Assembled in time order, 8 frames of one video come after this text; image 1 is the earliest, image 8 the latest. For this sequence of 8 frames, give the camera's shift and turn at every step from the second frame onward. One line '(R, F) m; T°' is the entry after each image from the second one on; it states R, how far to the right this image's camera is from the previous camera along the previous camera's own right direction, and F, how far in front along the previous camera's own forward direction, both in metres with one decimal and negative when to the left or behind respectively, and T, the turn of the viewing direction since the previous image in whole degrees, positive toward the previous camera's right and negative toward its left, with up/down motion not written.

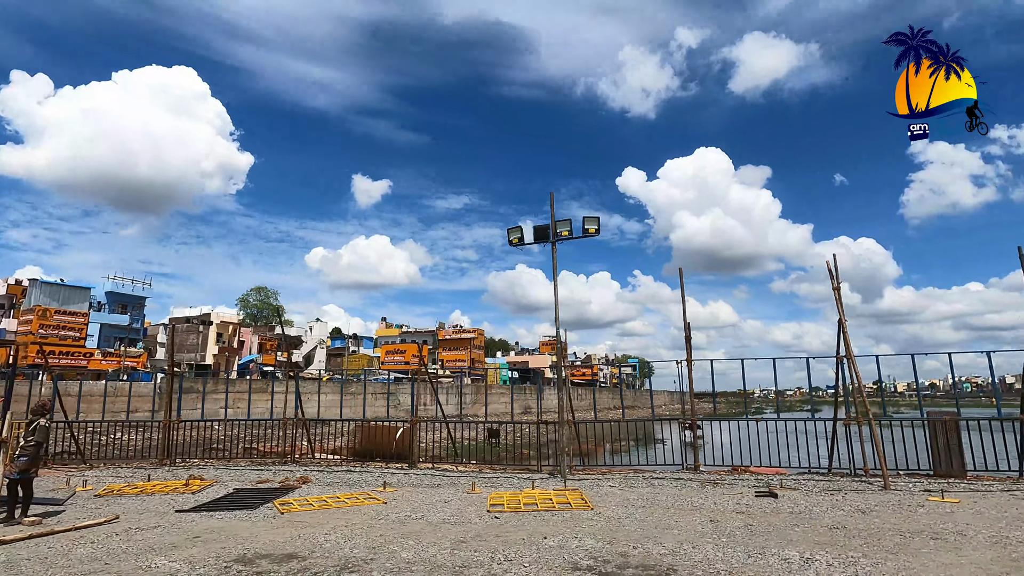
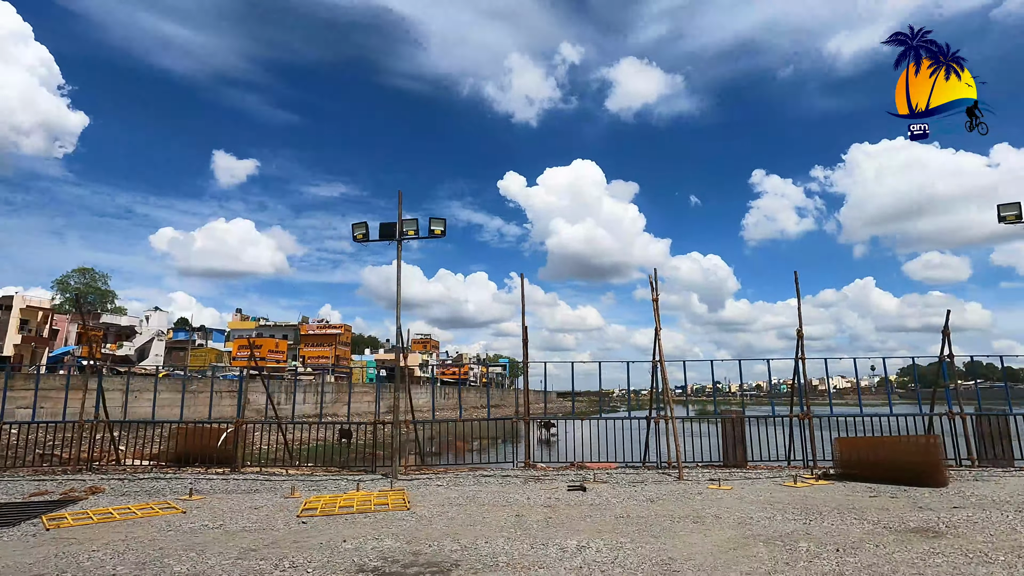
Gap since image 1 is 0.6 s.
(+0.8, -0.2) m; +13°
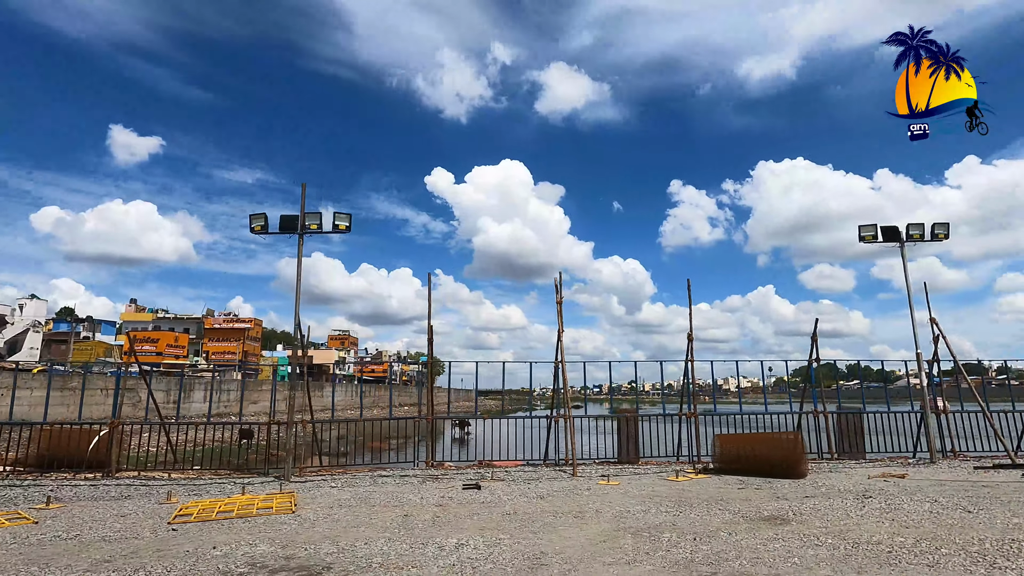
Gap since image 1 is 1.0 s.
(+0.4, -0.1) m; +8°
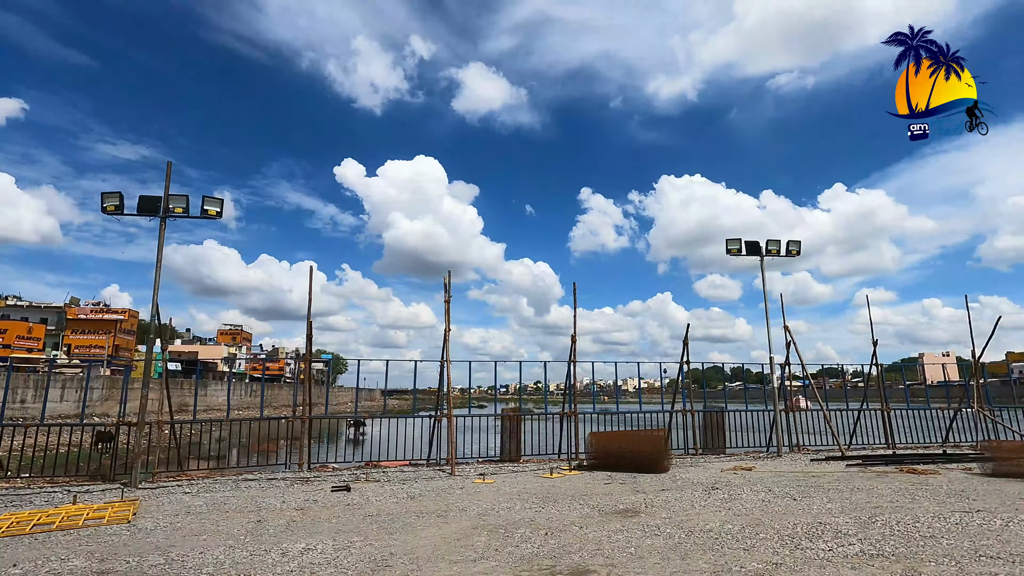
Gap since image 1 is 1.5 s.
(+0.6, 0.0) m; +9°
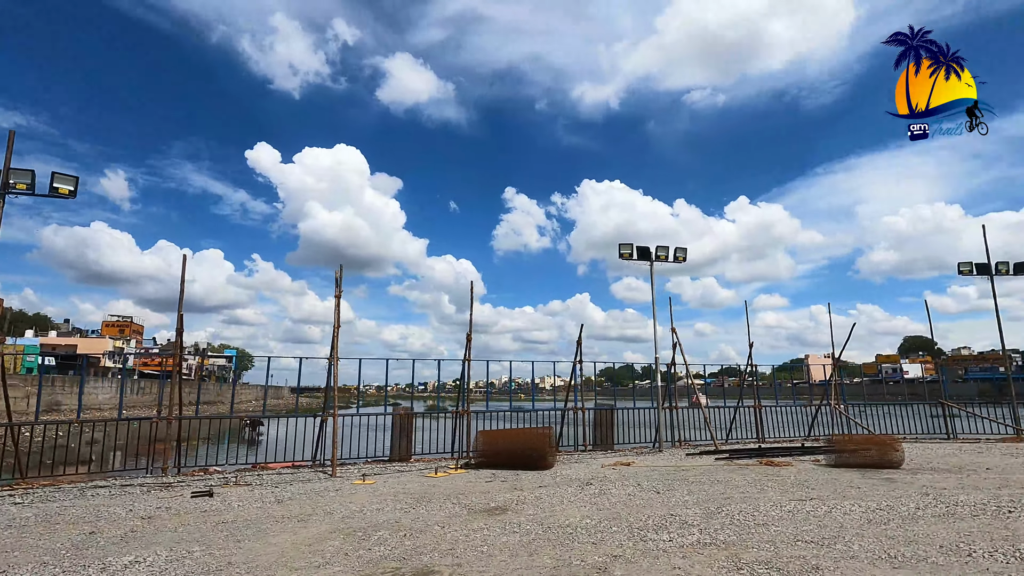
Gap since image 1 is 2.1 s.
(+0.7, 0.0) m; +8°
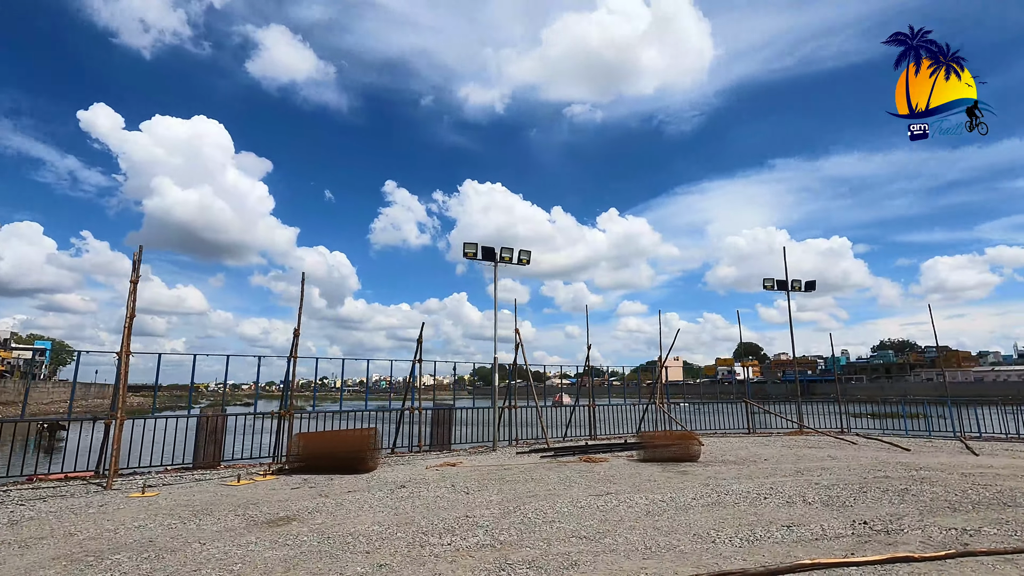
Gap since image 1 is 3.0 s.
(+1.0, +0.1) m; +13°
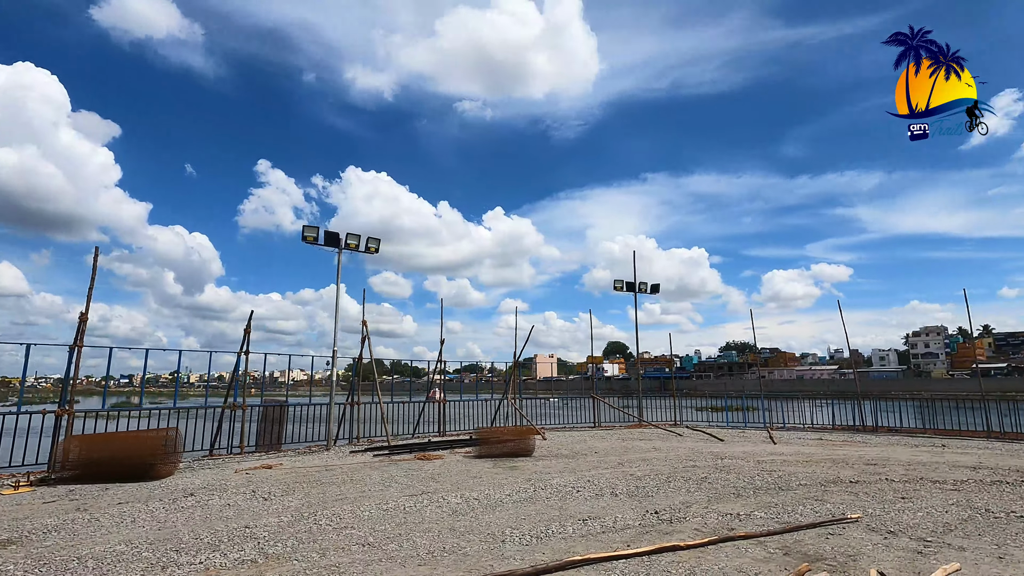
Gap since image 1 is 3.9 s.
(+1.0, +0.3) m; +12°
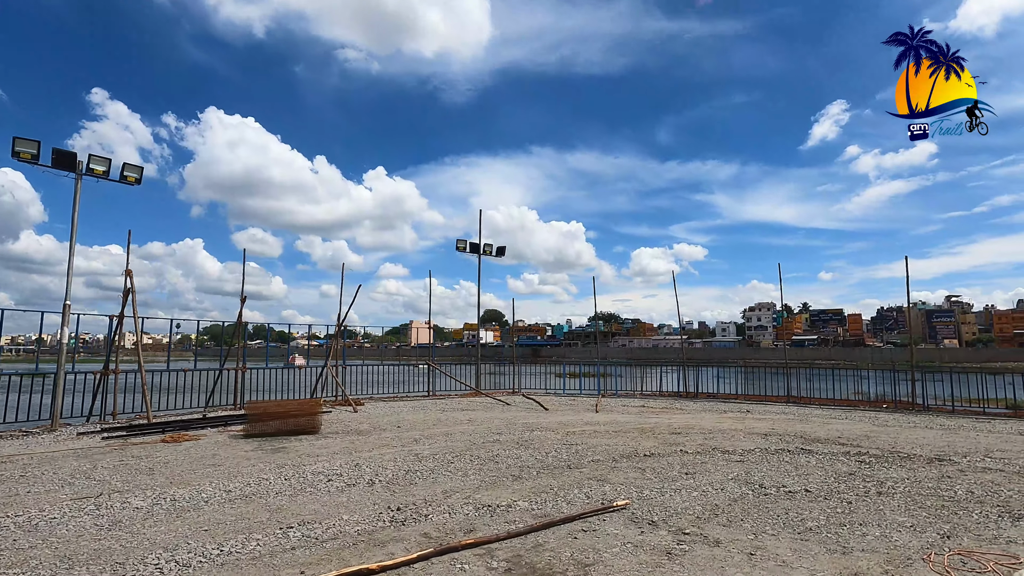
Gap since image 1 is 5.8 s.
(+1.8, +1.5) m; +13°
